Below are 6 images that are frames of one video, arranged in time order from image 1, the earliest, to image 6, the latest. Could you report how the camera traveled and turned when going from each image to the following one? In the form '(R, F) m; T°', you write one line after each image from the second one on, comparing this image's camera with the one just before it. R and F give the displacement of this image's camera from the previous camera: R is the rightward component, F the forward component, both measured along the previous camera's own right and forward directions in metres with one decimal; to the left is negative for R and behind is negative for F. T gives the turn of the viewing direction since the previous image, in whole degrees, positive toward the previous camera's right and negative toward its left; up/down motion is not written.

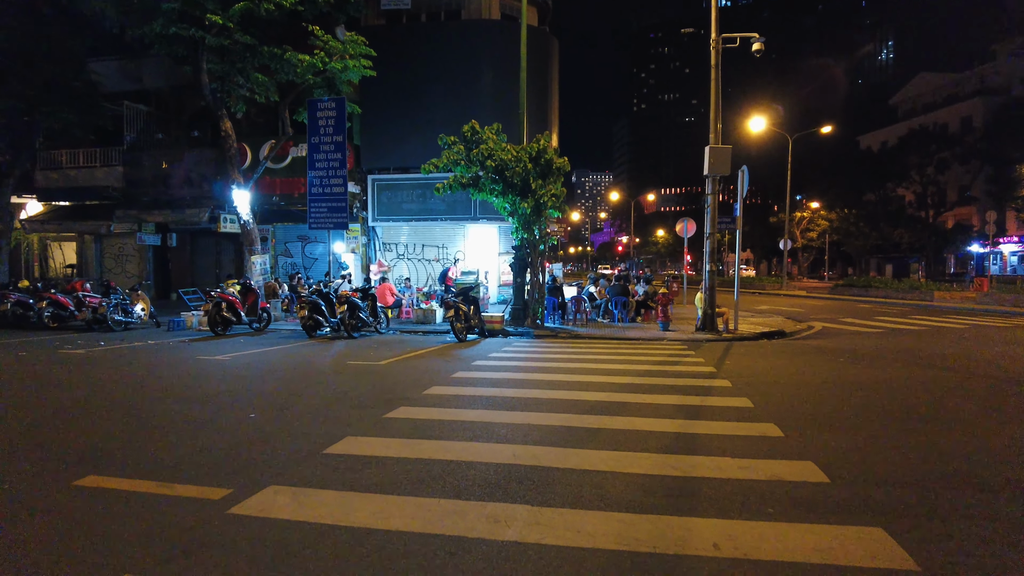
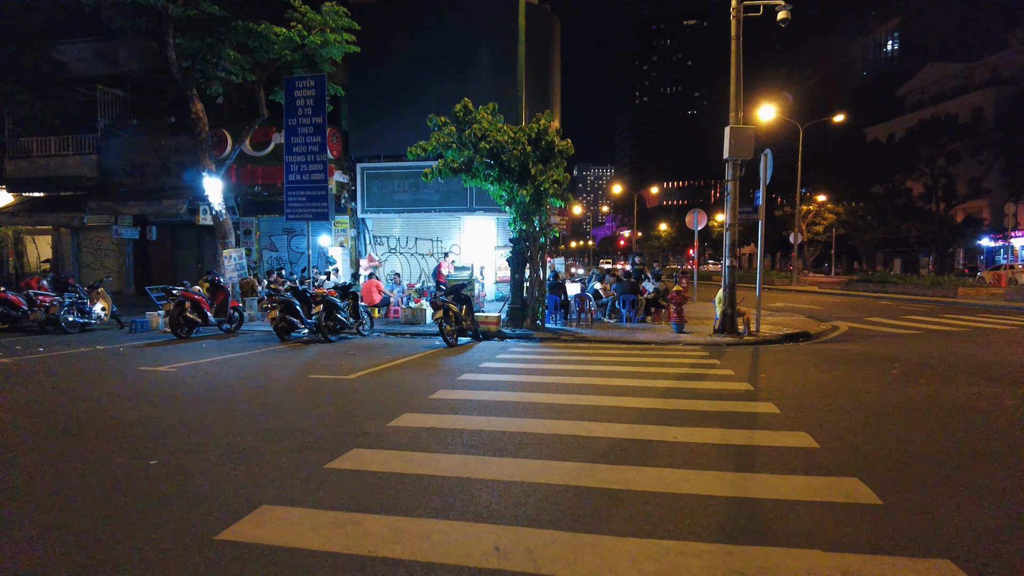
(+0.1, +1.6) m; 0°
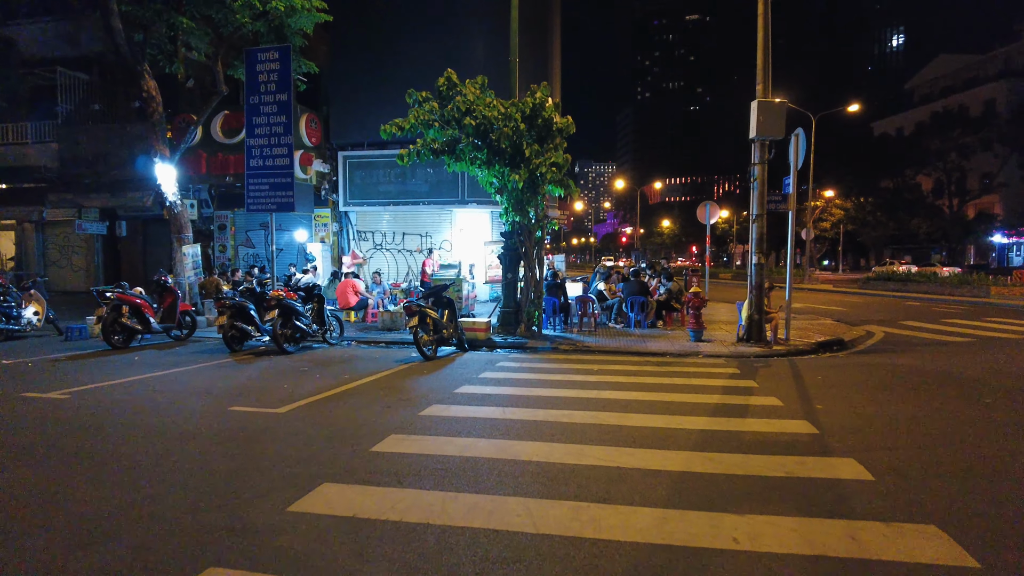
(+0.2, +2.0) m; 0°
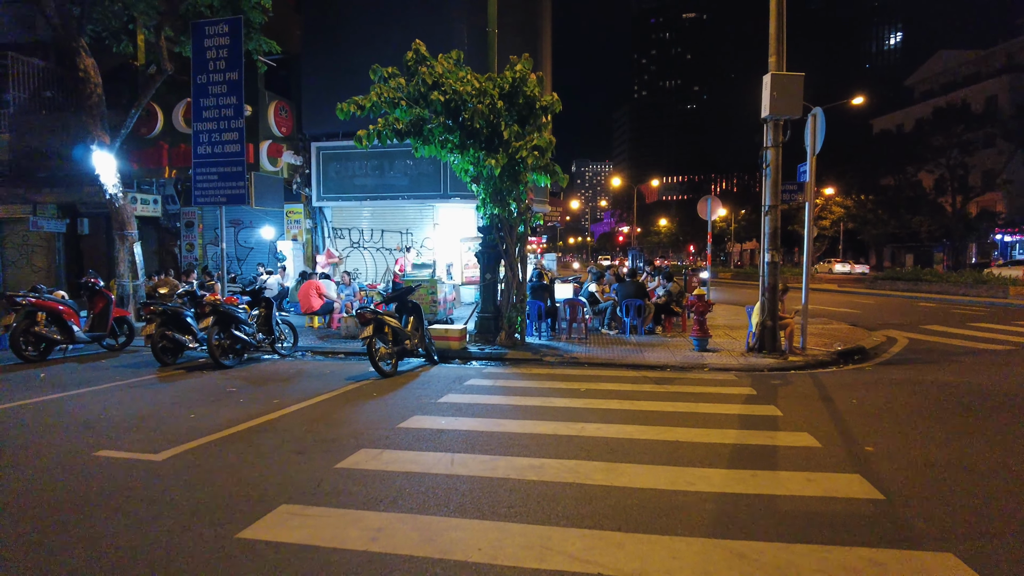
(+0.3, +1.5) m; 0°
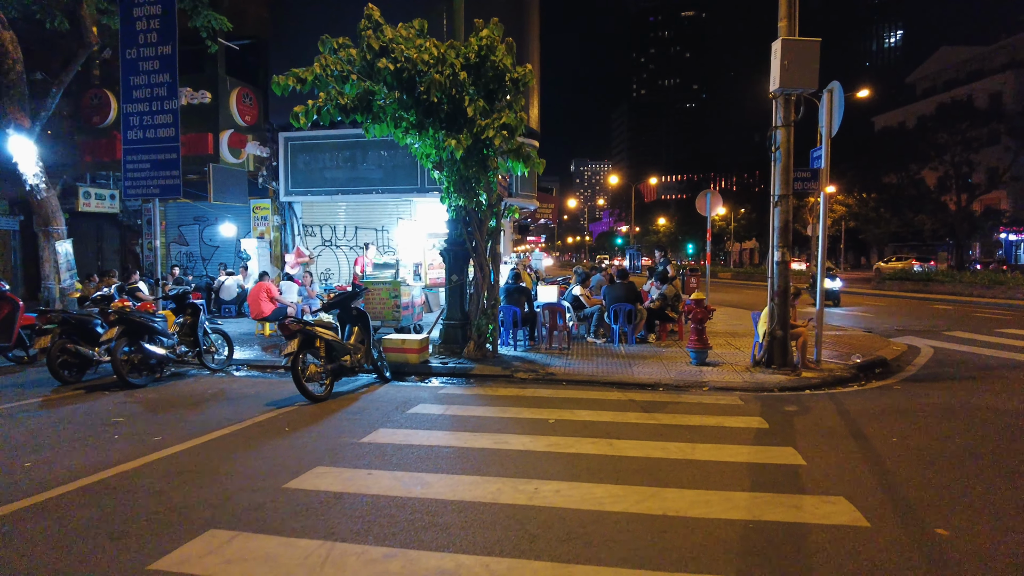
(+0.5, +1.5) m; 0°
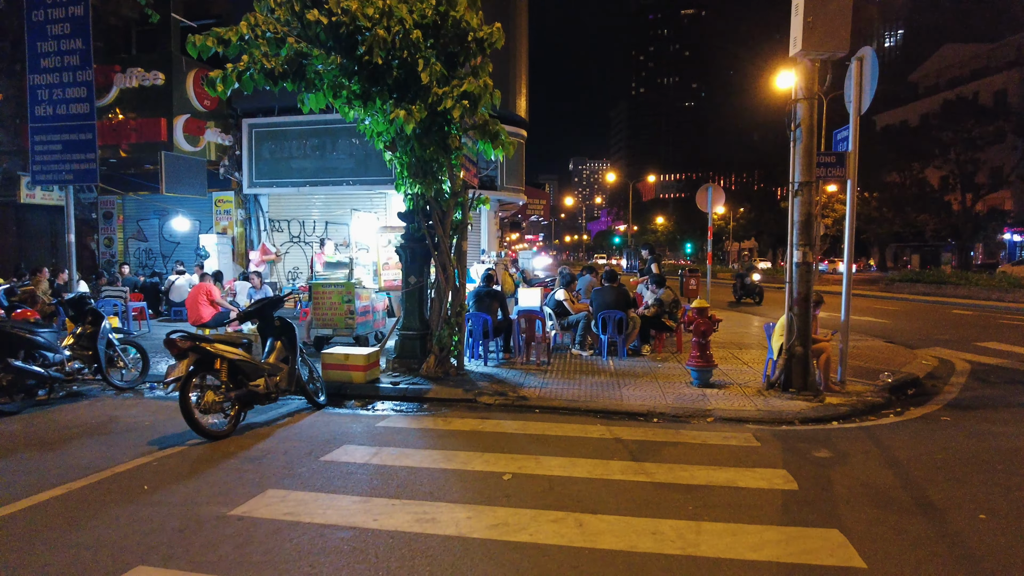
(+0.4, +1.5) m; 0°
